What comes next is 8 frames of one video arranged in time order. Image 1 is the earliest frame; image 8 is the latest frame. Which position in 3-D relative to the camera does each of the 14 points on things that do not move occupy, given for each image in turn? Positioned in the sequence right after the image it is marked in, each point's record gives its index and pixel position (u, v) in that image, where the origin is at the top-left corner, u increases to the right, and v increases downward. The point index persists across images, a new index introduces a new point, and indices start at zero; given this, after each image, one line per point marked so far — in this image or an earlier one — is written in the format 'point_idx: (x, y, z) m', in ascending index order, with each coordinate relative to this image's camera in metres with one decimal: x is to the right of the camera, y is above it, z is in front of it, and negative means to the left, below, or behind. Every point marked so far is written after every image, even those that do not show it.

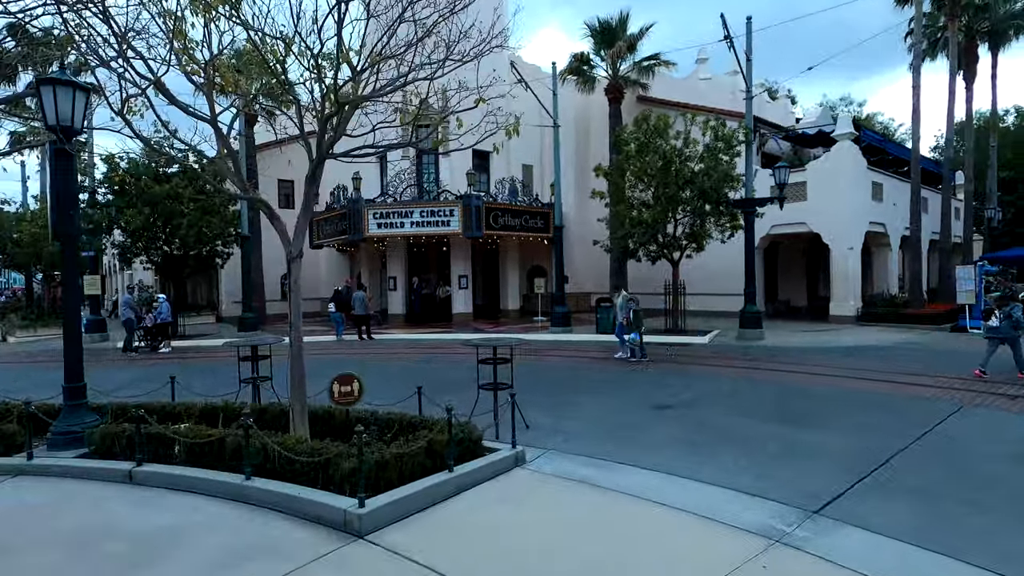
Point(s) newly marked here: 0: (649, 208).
0: (+4.3, +2.6, +17.2) m
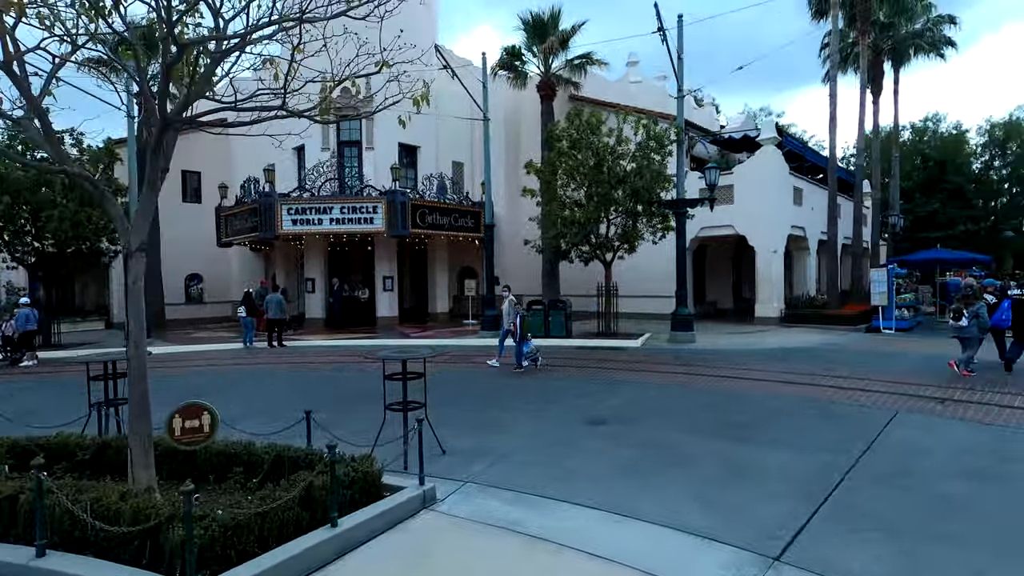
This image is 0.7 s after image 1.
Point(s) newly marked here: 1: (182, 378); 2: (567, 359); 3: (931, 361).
0: (+2.1, +2.5, +16.6) m
1: (-7.2, -2.0, +11.7) m
2: (+1.4, -1.8, +13.9) m
3: (+9.5, -1.7, +12.2) m
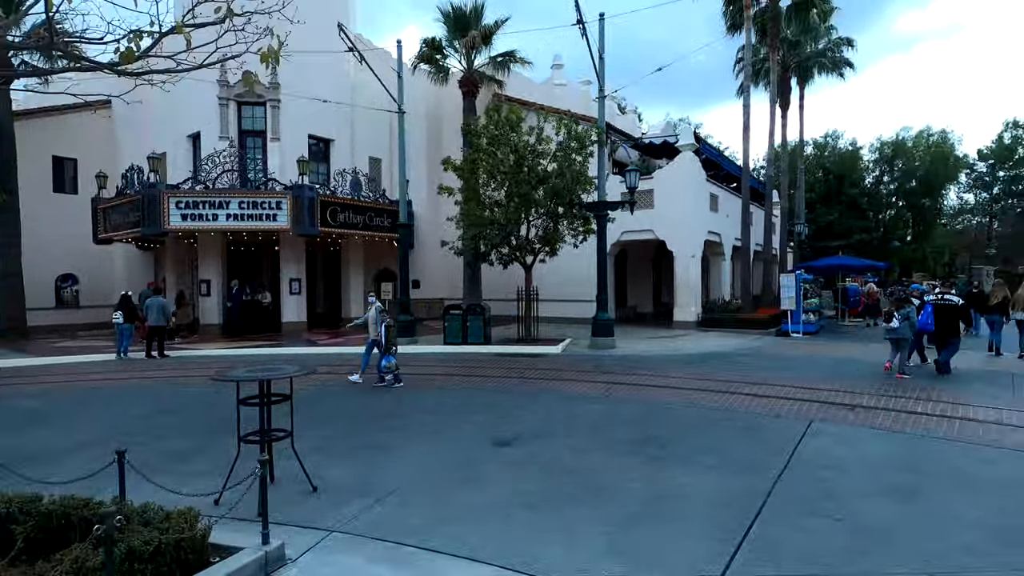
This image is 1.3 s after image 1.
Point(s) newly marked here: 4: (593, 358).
0: (-0.4, +2.4, +15.9) m
1: (-9.0, -2.0, +9.8) m
2: (-0.7, -1.9, +13.1) m
3: (+7.5, -1.8, +12.4) m
4: (+2.2, -1.9, +14.4) m
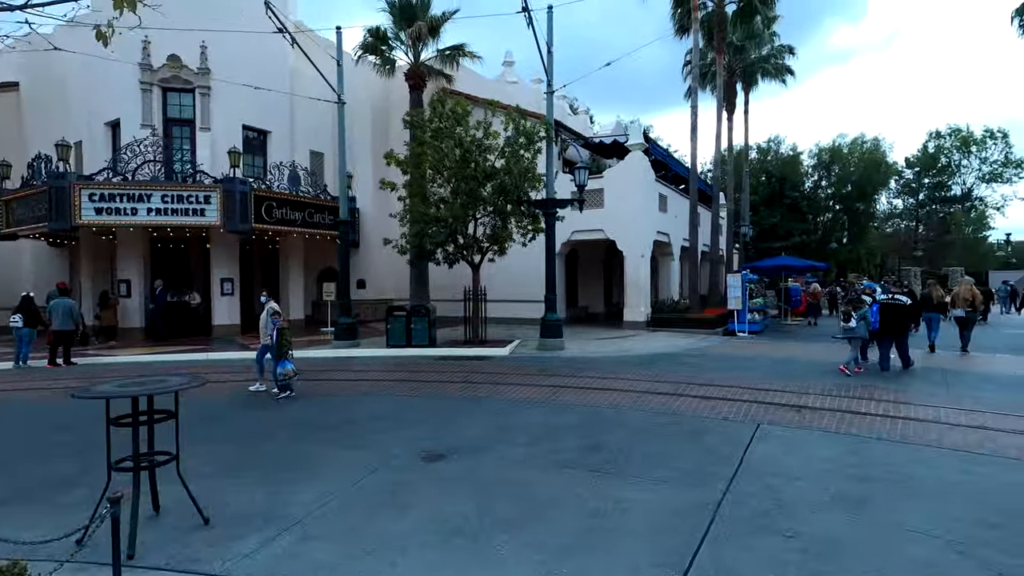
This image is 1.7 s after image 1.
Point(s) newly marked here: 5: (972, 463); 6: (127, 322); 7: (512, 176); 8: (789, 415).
0: (-1.9, +2.4, +15.3) m
1: (-10.0, -2.0, +8.4) m
2: (-2.0, -1.9, +12.4) m
3: (+6.2, -1.8, +12.4) m
4: (+0.8, -1.9, +14.0) m
5: (+5.0, -1.9, +5.8) m
6: (-13.2, -1.2, +18.4) m
7: (0.0, +3.1, +15.1) m
8: (+4.0, -1.9, +7.9) m
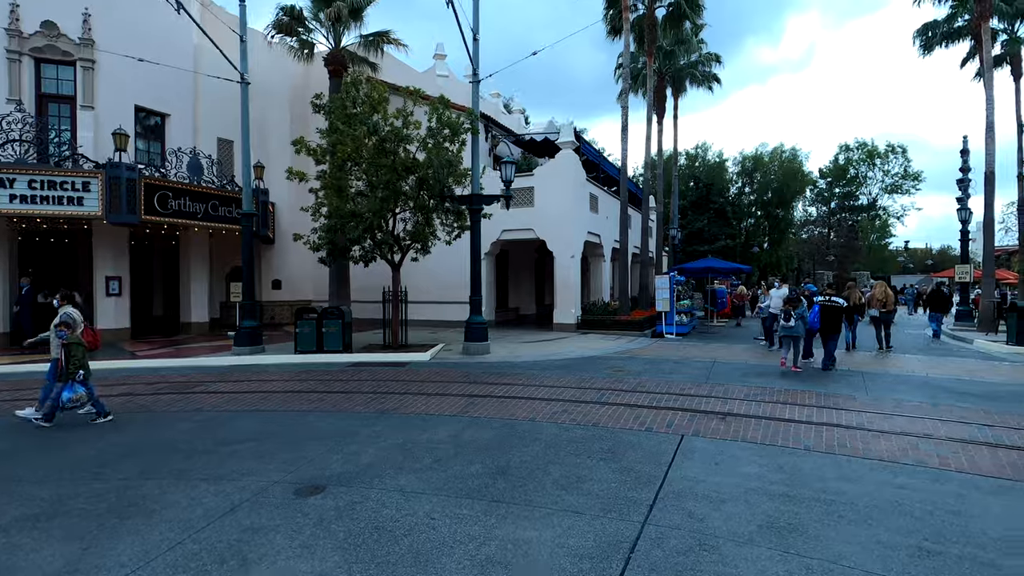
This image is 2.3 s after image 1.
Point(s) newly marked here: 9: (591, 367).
0: (-4.0, +2.4, +14.1) m
1: (-11.2, -2.0, +6.4) m
2: (-3.8, -1.9, +11.2) m
3: (+4.4, -1.8, +12.2) m
4: (-1.2, -1.9, +13.1) m
5: (+4.0, -1.9, +5.5) m
6: (-15.6, -1.1, +15.9) m
7: (-2.0, +3.1, +14.2) m
8: (+2.8, -1.9, +7.4) m
9: (+1.8, -1.8, +12.5) m
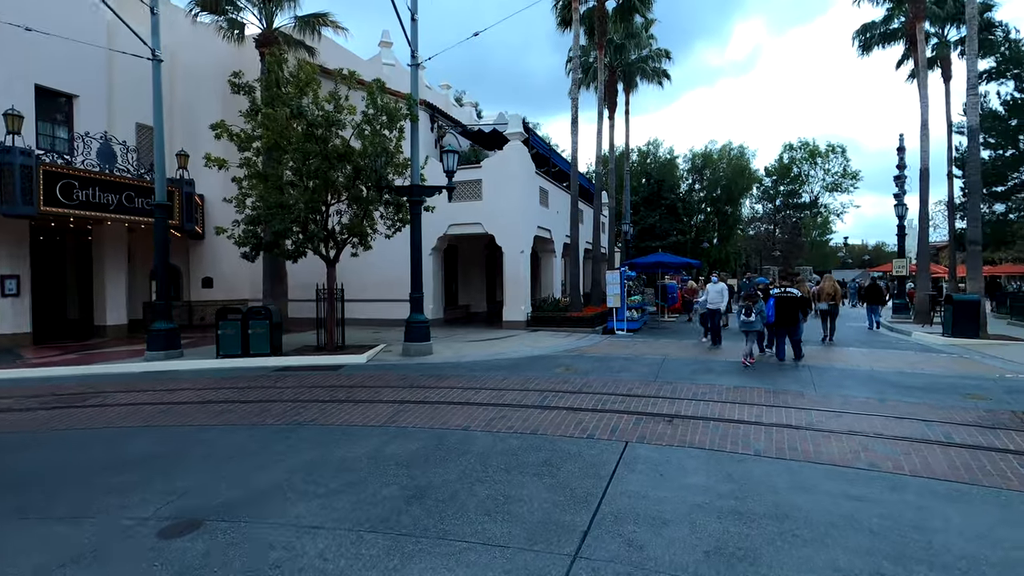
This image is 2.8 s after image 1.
0: (-5.4, +2.4, +13.0) m
1: (-11.9, -2.0, +4.7) m
2: (-4.9, -1.9, +10.2) m
3: (+3.2, -1.7, +11.8) m
4: (-2.5, -1.8, +12.3) m
5: (+3.2, -1.8, +5.1) m
6: (-17.1, -1.2, +13.9) m
7: (-3.5, +3.2, +13.2) m
8: (+1.9, -1.8, +6.9) m
9: (+0.5, -1.7, +11.9) m
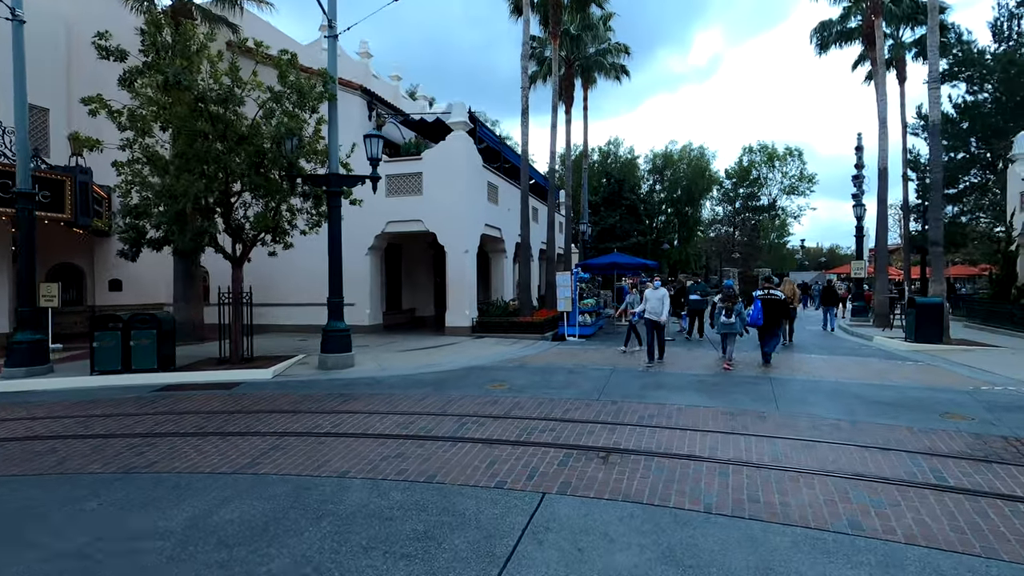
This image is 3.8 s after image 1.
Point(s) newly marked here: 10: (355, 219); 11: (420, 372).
0: (-6.9, +2.4, +11.1) m
1: (-12.9, -2.1, +2.5) m
2: (-6.2, -2.0, +8.3) m
3: (+1.8, -1.8, +10.4) m
4: (-3.9, -1.9, +10.6) m
5: (+2.2, -1.9, +3.7) m
6: (-18.6, -1.2, +11.3) m
7: (-5.0, +3.1, +11.5) m
8: (+0.8, -1.9, +5.5) m
9: (-0.9, -1.8, +10.4) m
10: (-5.4, +2.4, +18.6) m
11: (-1.9, -1.8, +11.4) m
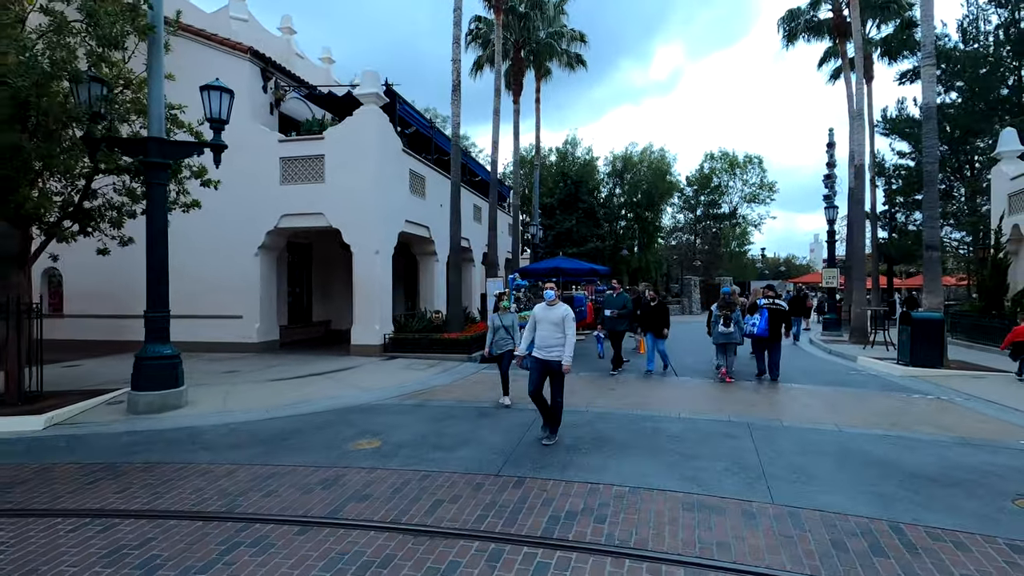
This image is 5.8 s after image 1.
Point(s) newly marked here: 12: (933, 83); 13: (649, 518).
0: (-8.5, +2.2, +7.6) m
1: (-14.0, -2.1, -1.5) m
2: (-7.7, -2.1, +4.8) m
3: (+0.1, -1.9, +7.4) m
4: (-5.6, -2.0, +7.1) m
5: (+1.0, -2.0, +0.7) m
6: (-20.3, -1.3, +6.9) m
7: (-6.7, +3.0, +8.0) m
8: (-0.6, -2.0, +2.3) m
9: (-2.5, -2.0, +7.1) m
10: (-7.6, +2.2, +15.1) m
11: (-3.7, -1.9, +8.1) m
12: (+11.1, +5.5, +14.2) m
13: (+1.2, -2.0, +4.6) m
